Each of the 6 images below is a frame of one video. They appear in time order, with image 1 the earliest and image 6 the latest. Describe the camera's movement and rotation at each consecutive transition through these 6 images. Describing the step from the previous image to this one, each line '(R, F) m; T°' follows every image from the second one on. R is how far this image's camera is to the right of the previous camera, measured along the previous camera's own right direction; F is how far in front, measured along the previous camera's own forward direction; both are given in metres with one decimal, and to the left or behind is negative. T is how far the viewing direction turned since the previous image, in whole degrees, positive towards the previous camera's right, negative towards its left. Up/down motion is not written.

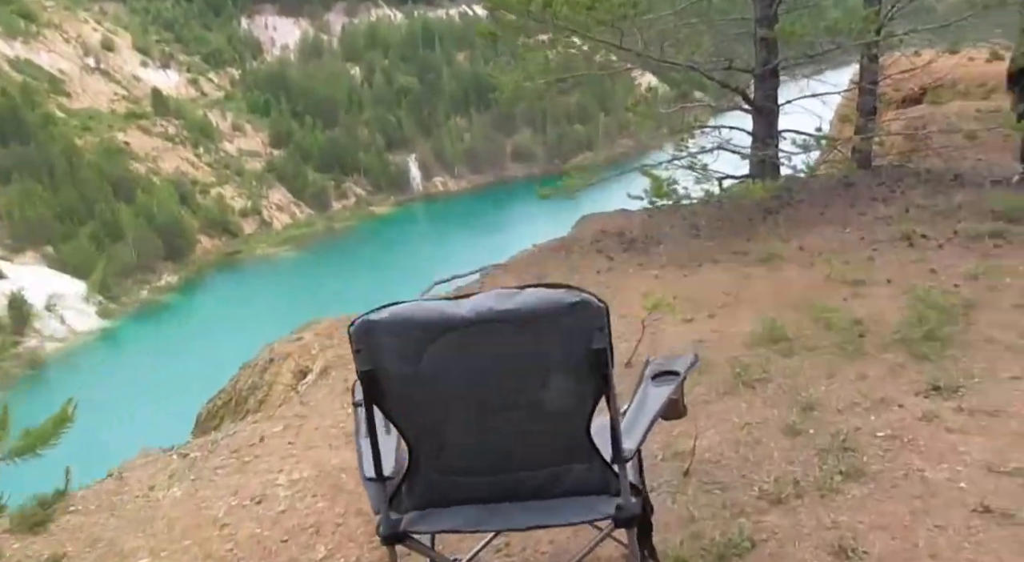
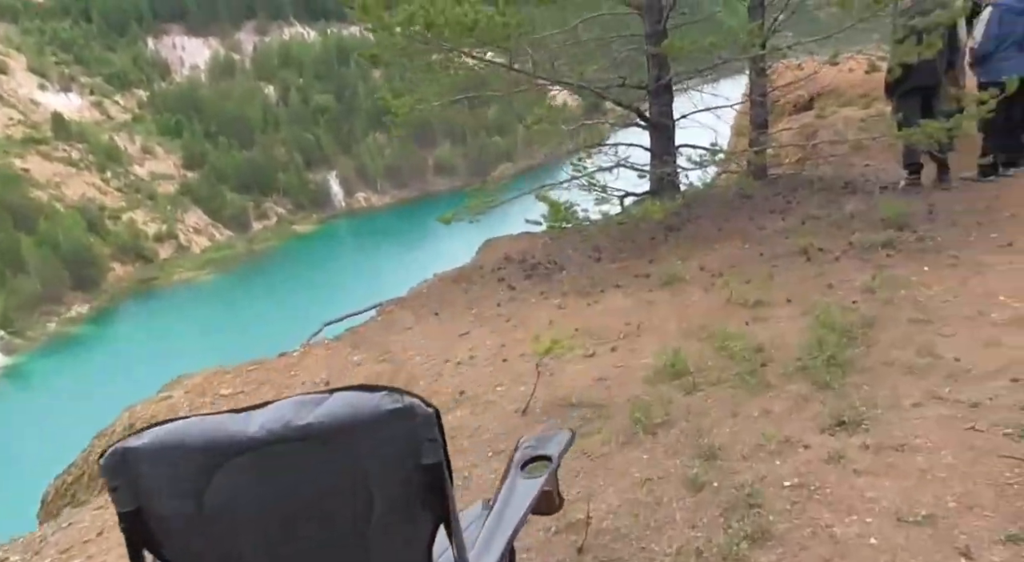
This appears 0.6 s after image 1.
(+0.2, +0.3) m; +6°
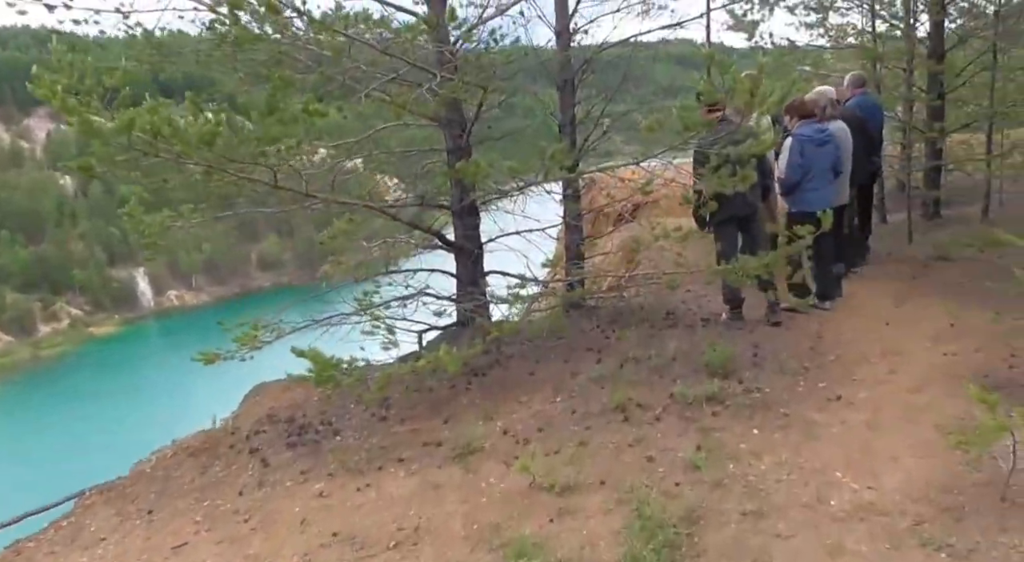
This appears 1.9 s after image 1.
(+0.5, +1.0) m; +12°
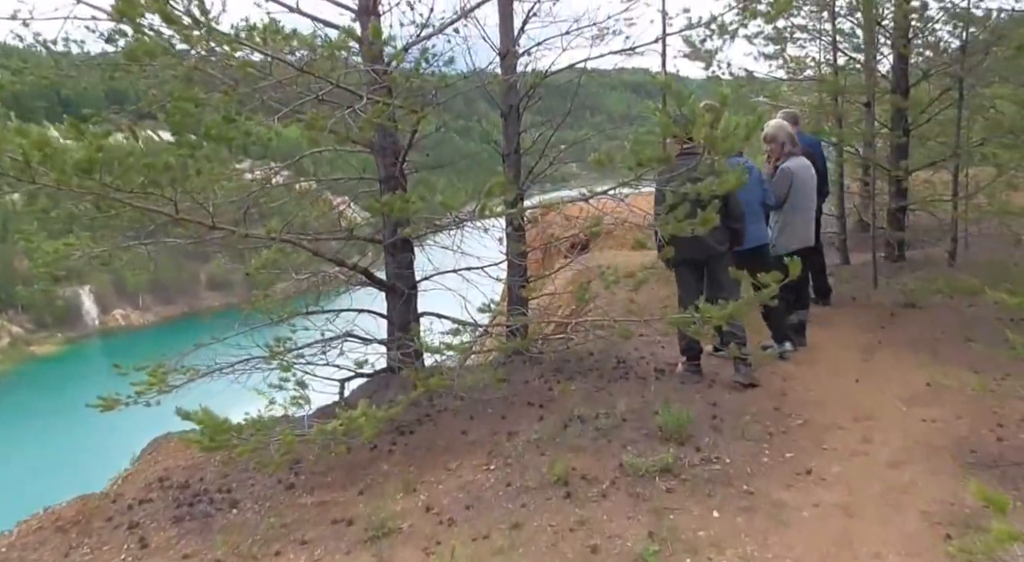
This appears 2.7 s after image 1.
(+0.2, +0.6) m; +3°
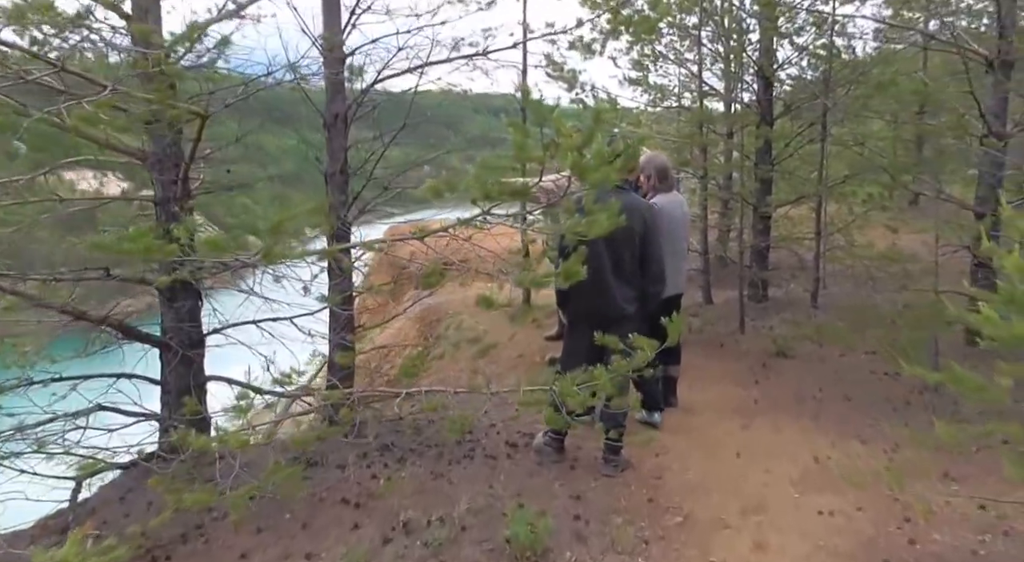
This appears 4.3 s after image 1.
(+0.3, +1.1) m; +10°
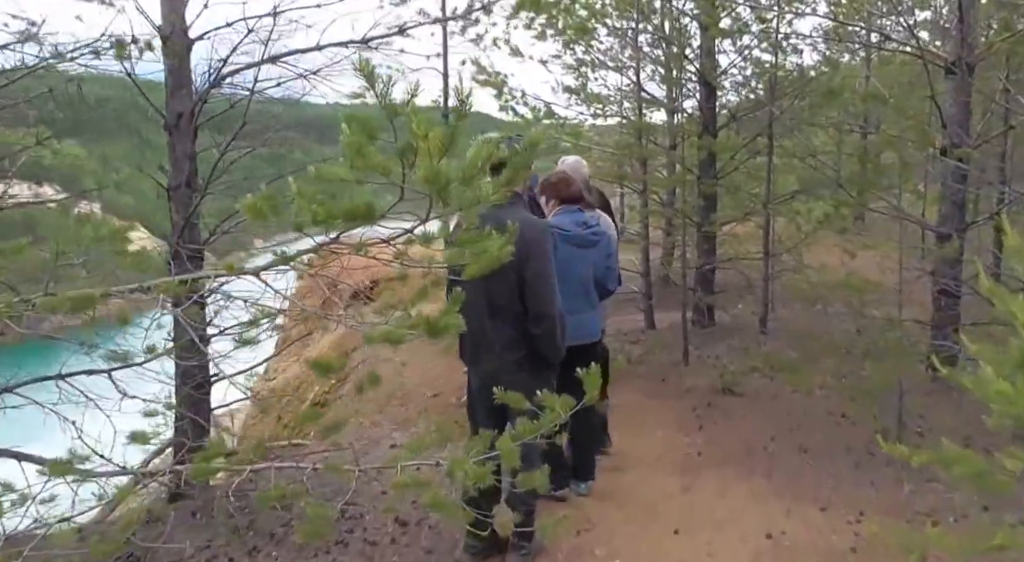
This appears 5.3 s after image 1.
(+0.3, +0.9) m; +4°
